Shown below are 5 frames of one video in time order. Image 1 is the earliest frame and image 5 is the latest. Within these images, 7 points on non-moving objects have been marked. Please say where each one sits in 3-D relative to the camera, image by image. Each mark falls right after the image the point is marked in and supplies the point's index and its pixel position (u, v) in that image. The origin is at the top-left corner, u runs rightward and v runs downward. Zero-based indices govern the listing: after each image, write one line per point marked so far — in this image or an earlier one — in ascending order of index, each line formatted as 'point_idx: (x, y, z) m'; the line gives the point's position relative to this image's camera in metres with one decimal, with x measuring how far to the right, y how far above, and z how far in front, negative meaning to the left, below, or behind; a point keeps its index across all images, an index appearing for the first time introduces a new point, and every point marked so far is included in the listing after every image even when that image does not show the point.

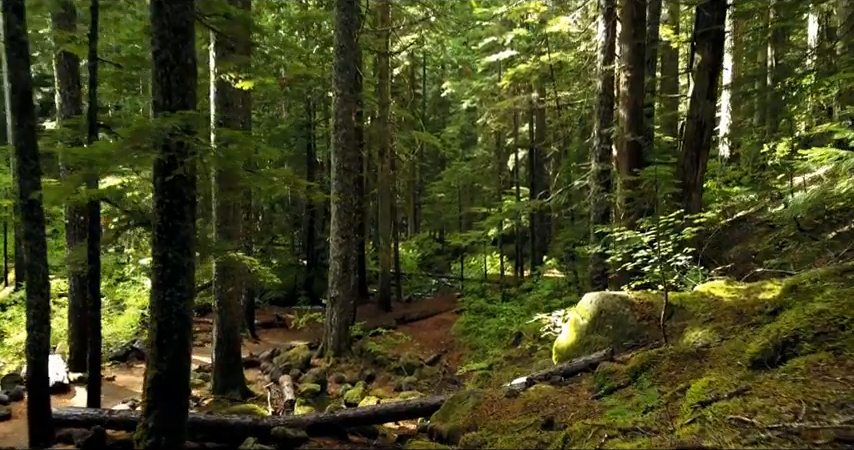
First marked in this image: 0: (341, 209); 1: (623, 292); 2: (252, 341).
0: (-1.8, +0.3, +13.0) m
1: (+2.2, -0.8, +7.1) m
2: (-4.1, -2.7, +14.5) m
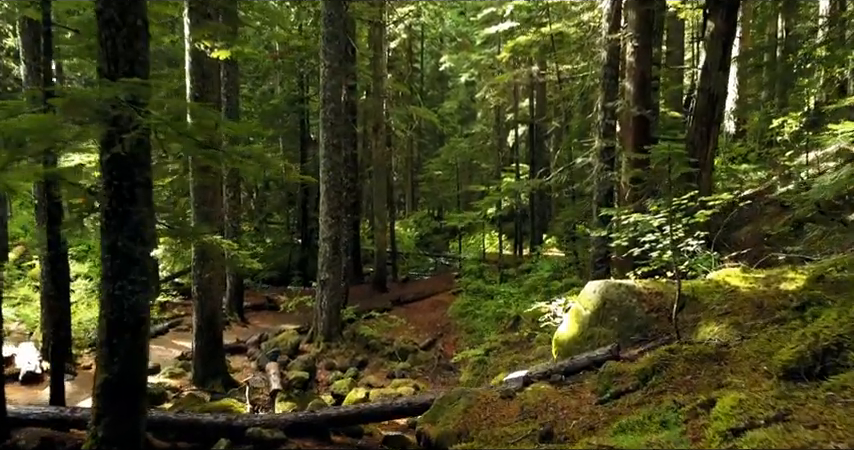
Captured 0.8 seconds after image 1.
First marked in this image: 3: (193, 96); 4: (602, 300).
0: (-1.9, +0.7, +12.3) m
1: (+2.1, -0.6, +6.6) m
2: (-4.2, -2.2, +14.0) m
3: (-3.4, +1.9, +9.0) m
4: (+1.8, -0.8, +6.3) m
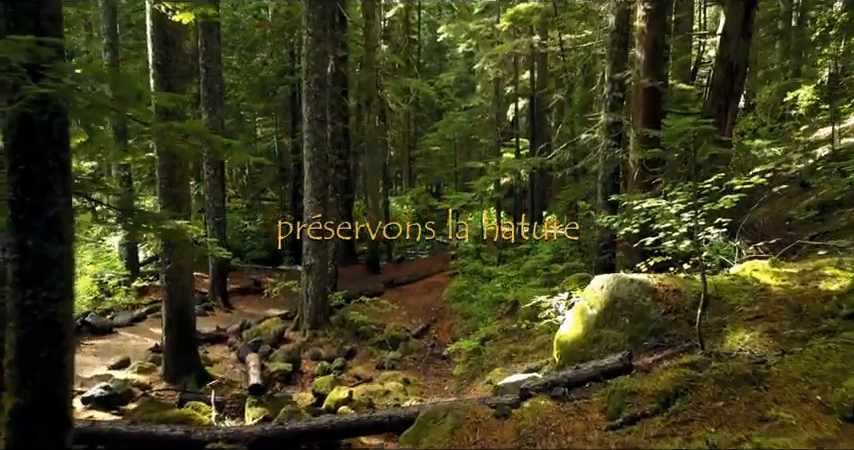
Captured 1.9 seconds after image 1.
0: (-2.1, +1.1, +11.5) m
1: (+2.0, -0.5, +5.8) m
2: (-4.3, -1.8, +13.3) m
3: (-3.5, +2.1, +8.1) m
4: (+1.6, -0.6, +5.5) m
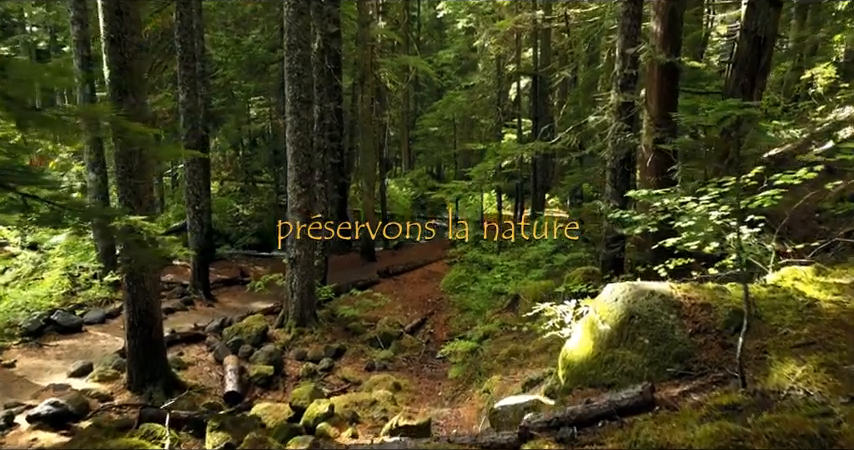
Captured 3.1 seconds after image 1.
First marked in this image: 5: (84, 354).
0: (-2.2, +1.2, +10.6) m
1: (+1.8, -0.5, +4.9) m
2: (-4.4, -1.6, +12.5) m
3: (-3.6, +2.1, +7.2) m
4: (+1.5, -0.7, +4.7) m
5: (-5.1, -1.9, +9.4) m
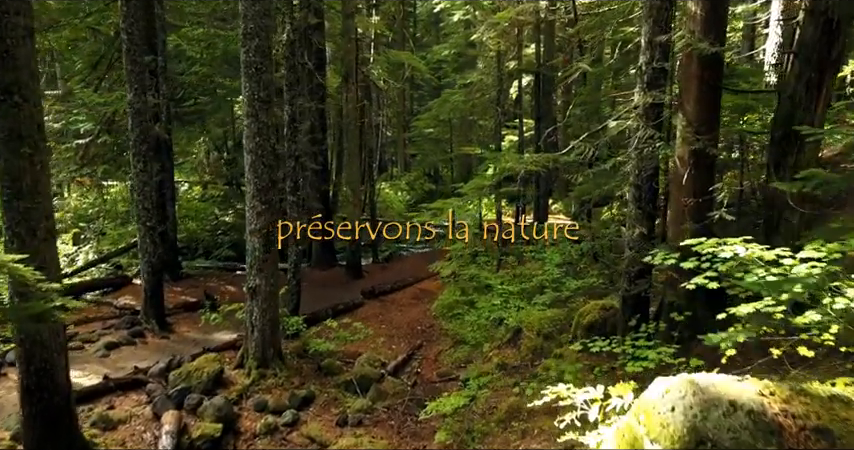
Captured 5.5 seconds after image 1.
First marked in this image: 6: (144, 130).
0: (-2.4, +0.9, +8.9) m
1: (+1.6, -0.8, +3.2) m
2: (-4.6, -1.9, +10.8) m
3: (-3.8, +1.8, +5.5) m
4: (+1.3, -1.0, +3.0) m
5: (-5.3, -2.3, +7.7) m
6: (-4.9, +1.7, +11.0) m
